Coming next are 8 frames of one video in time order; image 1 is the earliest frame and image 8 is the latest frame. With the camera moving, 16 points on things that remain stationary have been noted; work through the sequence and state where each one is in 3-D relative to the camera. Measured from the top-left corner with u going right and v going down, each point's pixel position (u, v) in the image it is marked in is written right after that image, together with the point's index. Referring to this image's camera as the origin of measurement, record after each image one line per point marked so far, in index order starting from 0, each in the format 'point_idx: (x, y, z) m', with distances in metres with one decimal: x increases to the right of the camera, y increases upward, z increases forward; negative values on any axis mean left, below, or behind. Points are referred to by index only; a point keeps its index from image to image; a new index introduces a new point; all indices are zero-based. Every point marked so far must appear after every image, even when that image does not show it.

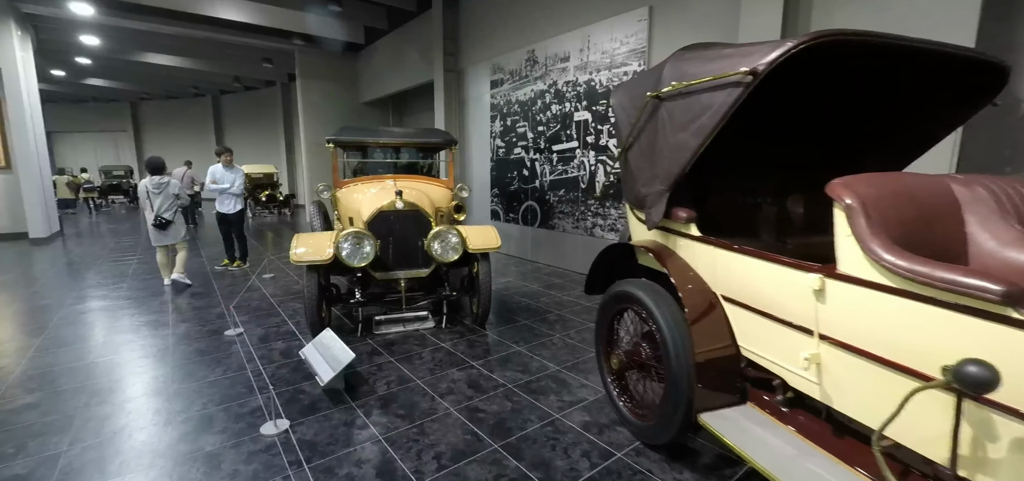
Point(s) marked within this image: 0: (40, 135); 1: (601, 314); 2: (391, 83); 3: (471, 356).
0: (-9.0, +2.0, +8.5) m
1: (+0.5, -0.5, +2.7) m
2: (-2.6, +3.4, +9.6) m
3: (-0.3, -0.9, +3.4) m
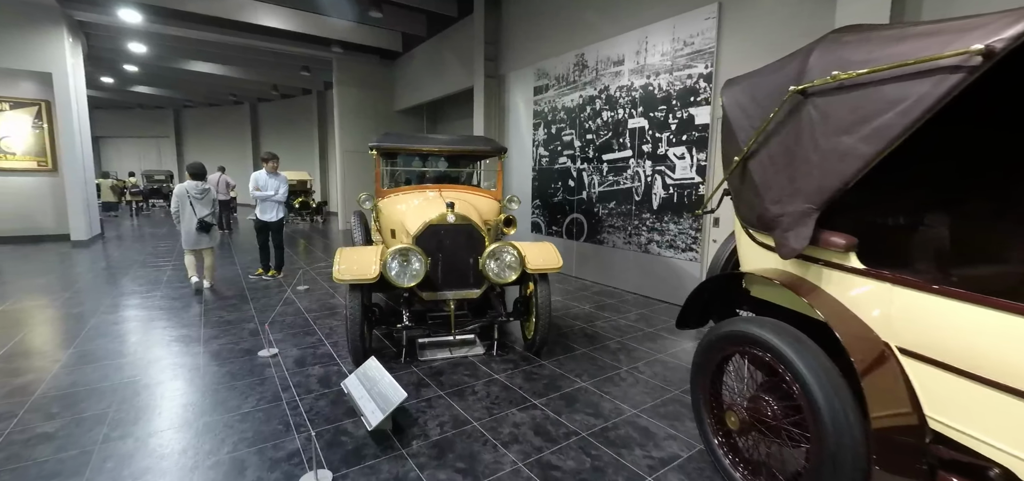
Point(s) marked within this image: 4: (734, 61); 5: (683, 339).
0: (-8.2, +1.9, +8.6) m
1: (+1.0, -0.6, +2.3) m
2: (-1.7, +3.1, +9.3) m
3: (+0.1, -1.0, +3.0) m
4: (+2.2, +1.8, +4.4) m
5: (+1.6, -0.9, +4.1) m
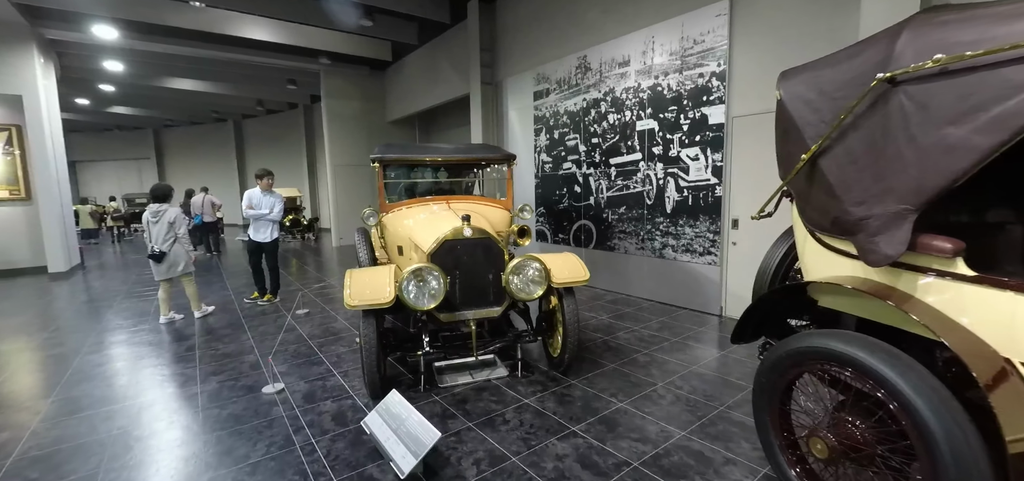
0: (-8.3, +1.4, +8.2) m
1: (+1.2, -0.6, +2.1) m
2: (-1.8, +2.9, +9.1) m
3: (+0.3, -1.1, +2.7) m
4: (+2.3, +1.7, +4.3) m
5: (+1.8, -0.9, +3.9) m
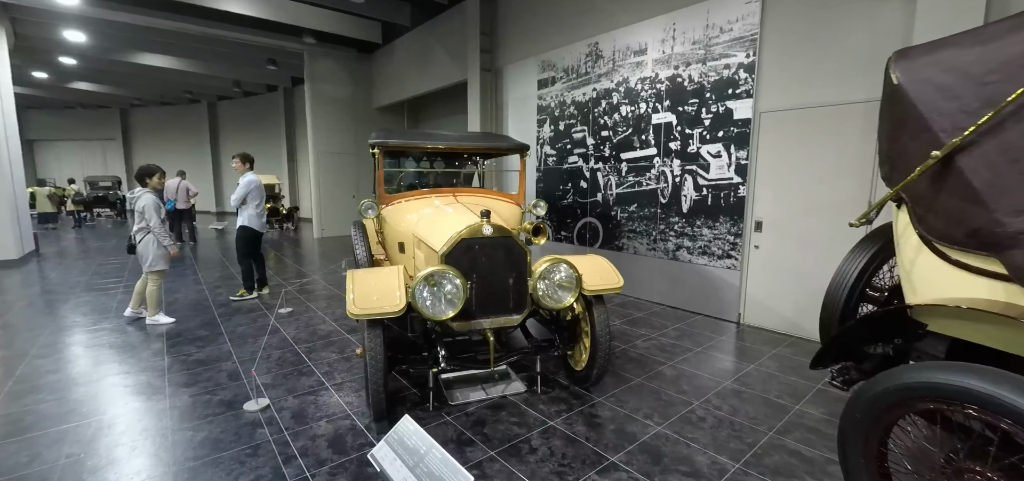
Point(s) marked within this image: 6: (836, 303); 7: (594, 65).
0: (-8.3, +1.7, +7.4) m
1: (+1.3, -0.7, +1.8) m
2: (-1.9, +3.0, +8.6) m
3: (+0.5, -1.1, +2.4) m
4: (+2.4, +1.7, +4.0) m
5: (+1.8, -1.0, +3.6) m
6: (+1.6, -0.3, +2.2) m
7: (+1.0, +2.2, +5.5) m
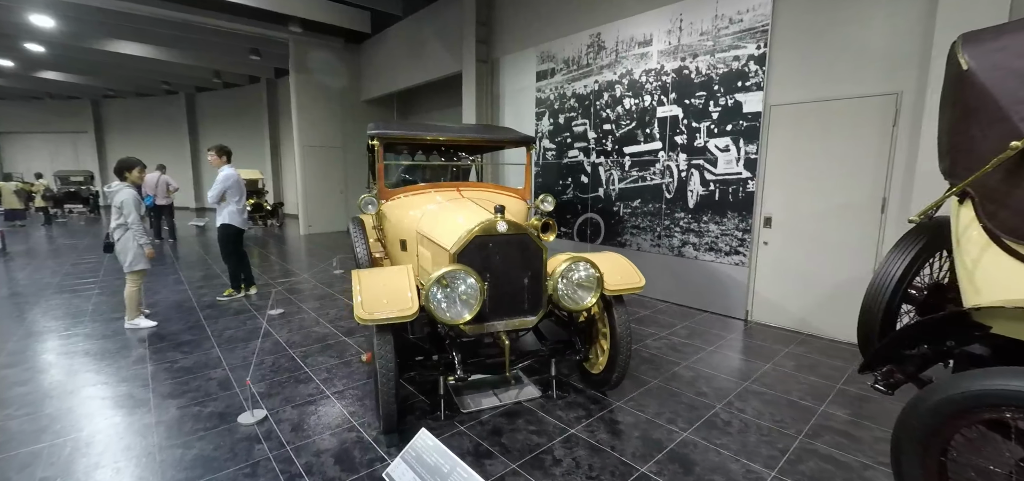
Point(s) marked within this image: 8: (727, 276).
0: (-8.4, +1.7, +7.0) m
1: (+1.5, -0.7, +1.7) m
2: (-2.0, +3.1, +8.4) m
3: (+0.6, -1.1, +2.3) m
4: (+2.5, +1.7, +3.9) m
5: (+1.9, -0.9, +3.5) m
6: (+1.7, -0.3, +2.1) m
7: (+1.0, +2.2, +5.3) m
8: (+2.1, -0.4, +4.4) m
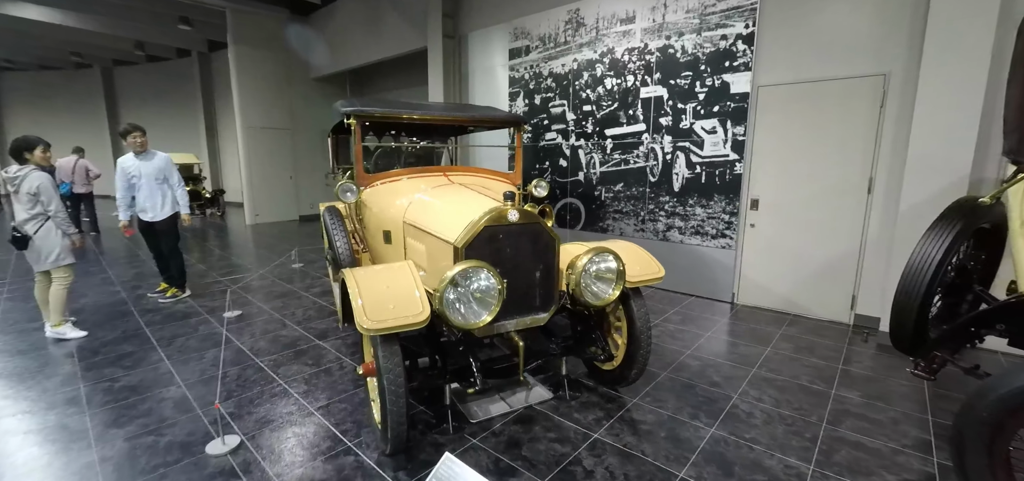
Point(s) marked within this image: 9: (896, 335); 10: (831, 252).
0: (-8.8, +1.7, +5.7) m
1: (+1.6, -0.6, +1.6) m
2: (-2.6, +3.2, +7.7) m
3: (+0.7, -1.0, +2.1) m
4: (+2.3, +1.9, +3.8) m
5: (+1.9, -0.8, +3.5) m
6: (+1.8, -0.2, +2.0) m
7: (+0.7, +2.4, +5.1) m
8: (+2.0, -0.2, +4.4) m
9: (+1.8, -0.4, +2.1) m
10: (+2.7, -0.1, +3.8) m
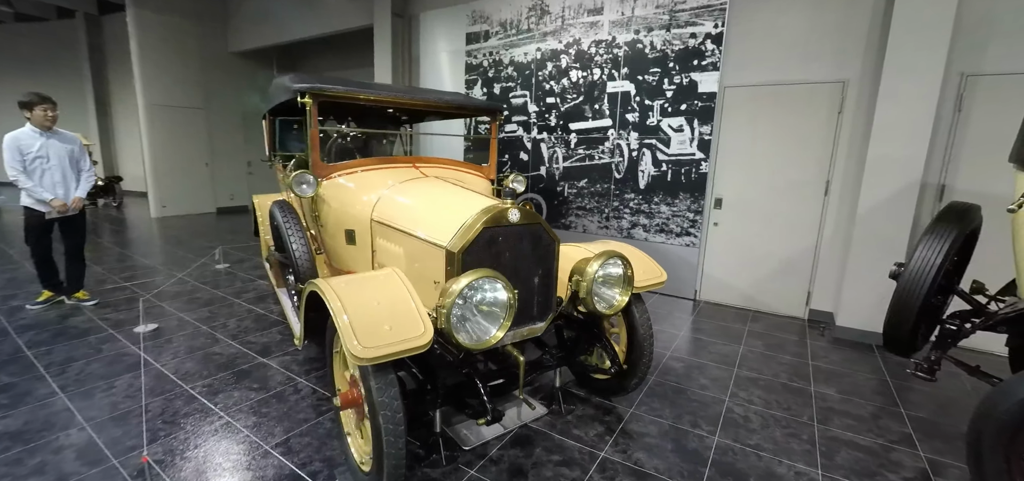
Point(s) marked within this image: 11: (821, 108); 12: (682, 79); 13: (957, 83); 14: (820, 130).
0: (-9.2, +1.7, +4.0) m
1: (+1.7, -0.6, +1.6) m
2: (-3.4, +3.3, +7.0) m
3: (+0.7, -1.0, +2.0) m
4: (+2.1, +1.9, +3.9) m
5: (+1.7, -0.8, +3.5) m
6: (+1.8, -0.2, +2.0) m
7: (+0.3, +2.4, +4.9) m
8: (+1.6, -0.2, +4.4) m
9: (+1.8, -0.5, +2.1) m
10: (+2.5, -0.1, +3.9) m
11: (+2.5, +1.1, +3.7) m
12: (+1.6, +1.5, +4.1) m
13: (+3.2, +1.1, +3.2) m
14: (+2.6, +0.9, +3.7) m
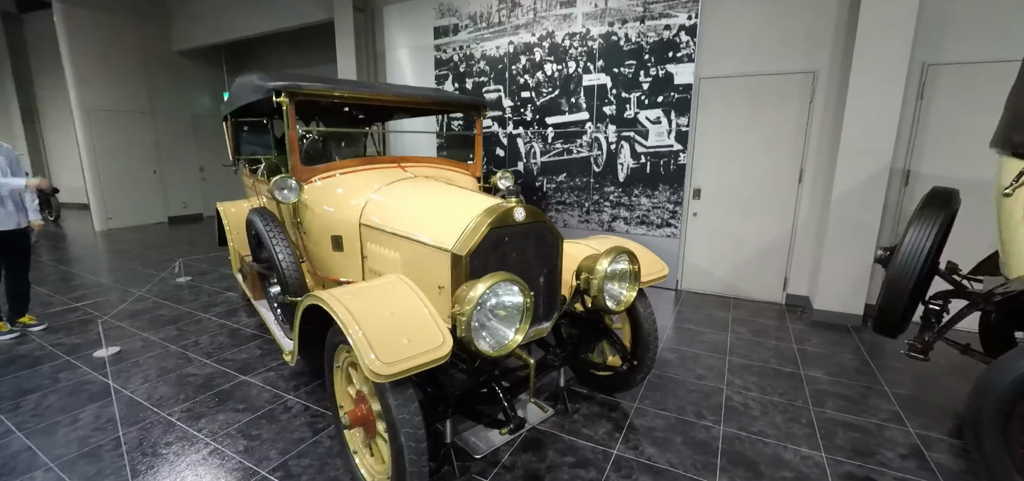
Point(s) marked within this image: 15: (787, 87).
0: (-9.4, +1.3, +3.2) m
1: (+1.8, -0.6, +1.7) m
2: (-3.9, +3.2, +6.6) m
3: (+0.8, -1.0, +2.0) m
4: (+1.8, +2.0, +4.0) m
5: (+1.6, -0.7, +3.6) m
6: (+1.9, -0.2, +2.1) m
7: (0.0, +2.4, +4.8) m
8: (+1.5, -0.1, +4.5) m
9: (+1.8, -0.4, +2.2) m
10: (+2.3, 0.0, +4.1) m
11: (+2.4, +1.2, +3.8) m
12: (+1.4, +1.6, +4.2) m
13: (+3.0, +1.3, +3.3) m
14: (+2.4, +1.0, +3.8) m
15: (+2.3, +1.3, +3.8) m
